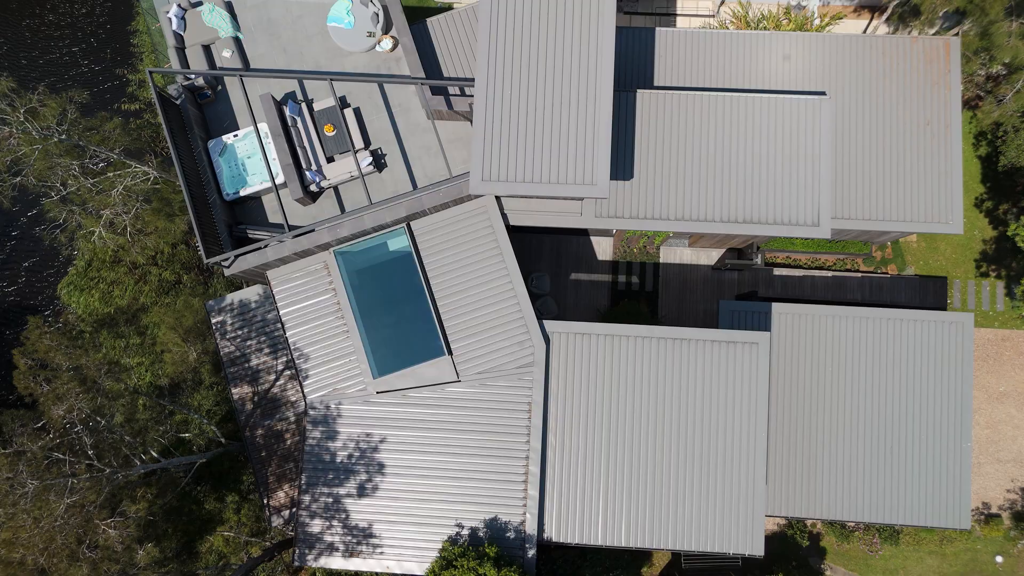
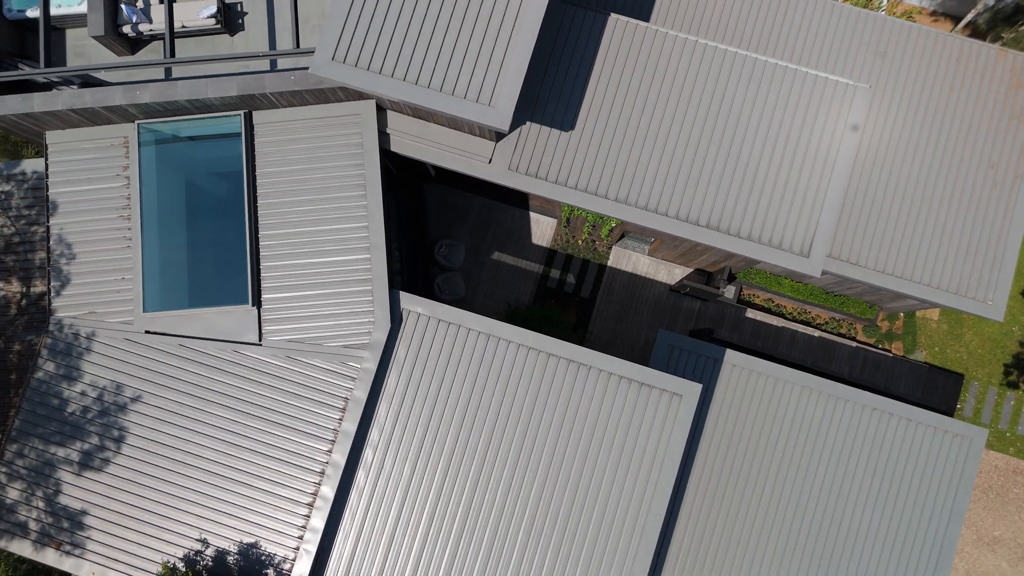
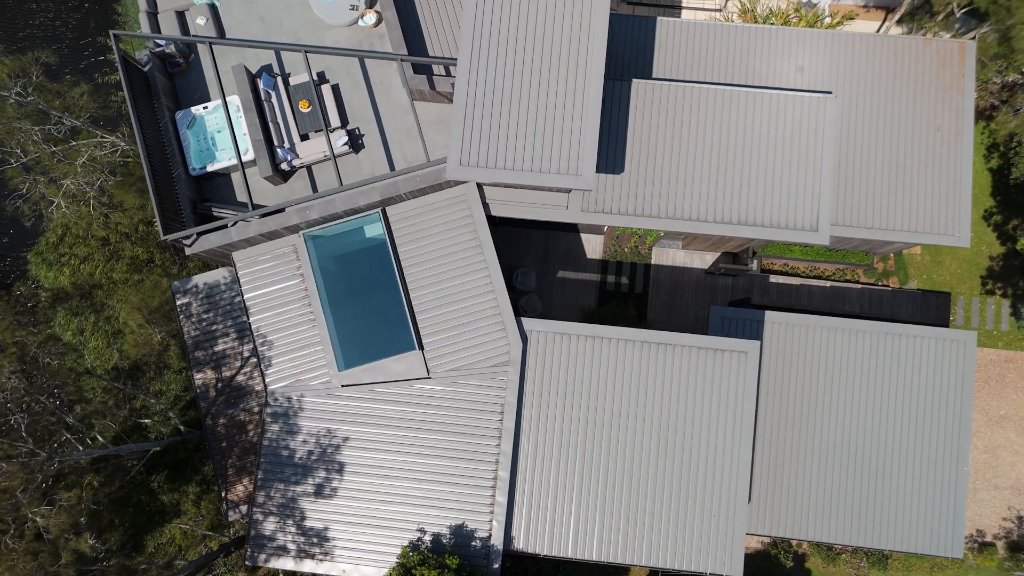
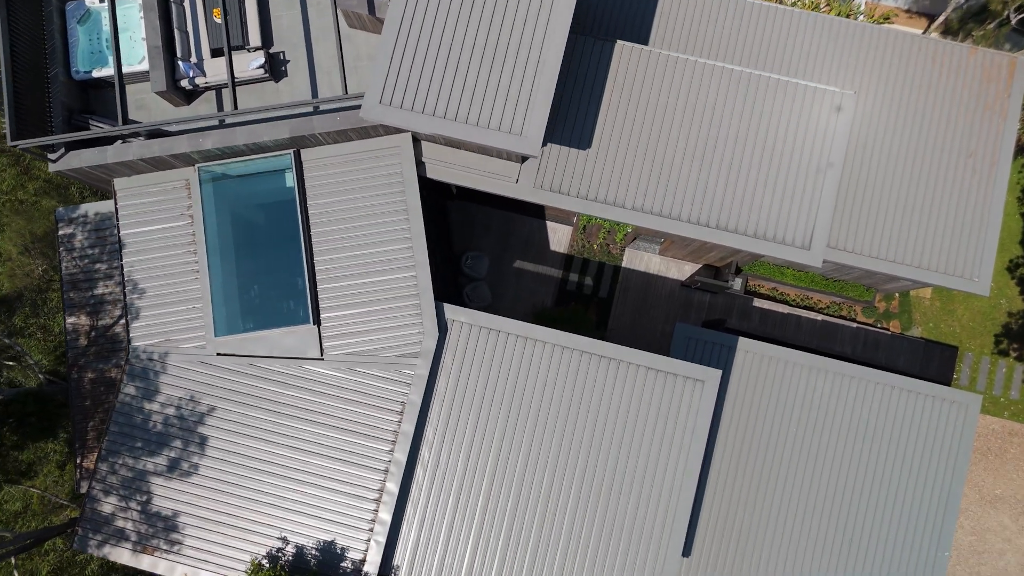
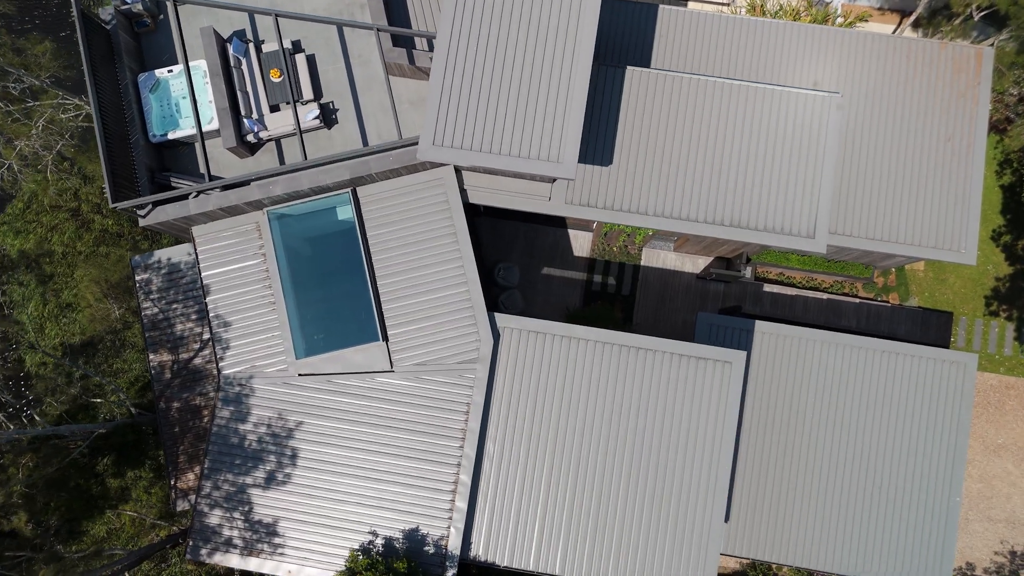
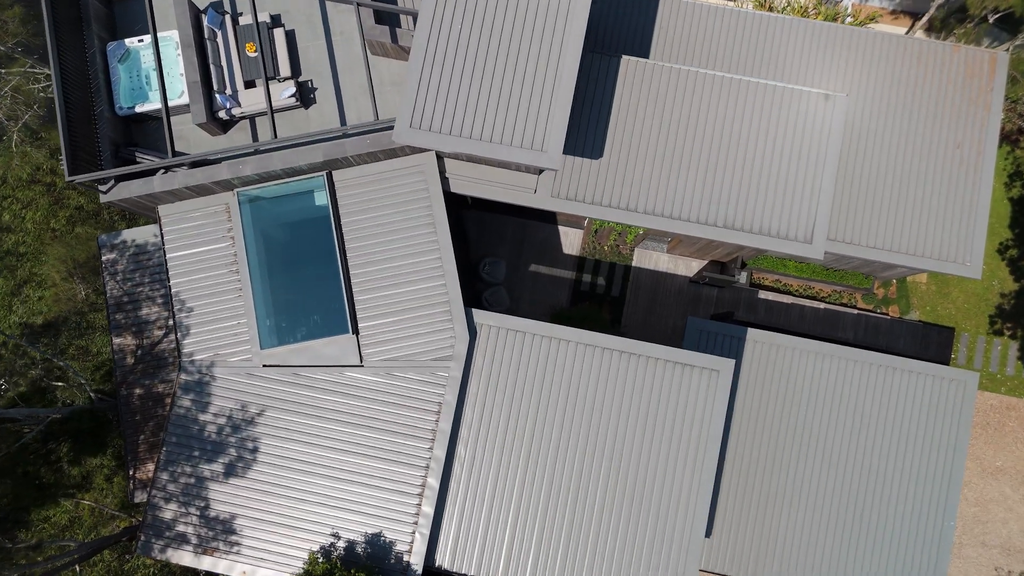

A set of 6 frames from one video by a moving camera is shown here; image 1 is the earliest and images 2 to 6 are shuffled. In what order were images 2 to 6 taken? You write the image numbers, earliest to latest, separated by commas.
3, 5, 6, 4, 2
